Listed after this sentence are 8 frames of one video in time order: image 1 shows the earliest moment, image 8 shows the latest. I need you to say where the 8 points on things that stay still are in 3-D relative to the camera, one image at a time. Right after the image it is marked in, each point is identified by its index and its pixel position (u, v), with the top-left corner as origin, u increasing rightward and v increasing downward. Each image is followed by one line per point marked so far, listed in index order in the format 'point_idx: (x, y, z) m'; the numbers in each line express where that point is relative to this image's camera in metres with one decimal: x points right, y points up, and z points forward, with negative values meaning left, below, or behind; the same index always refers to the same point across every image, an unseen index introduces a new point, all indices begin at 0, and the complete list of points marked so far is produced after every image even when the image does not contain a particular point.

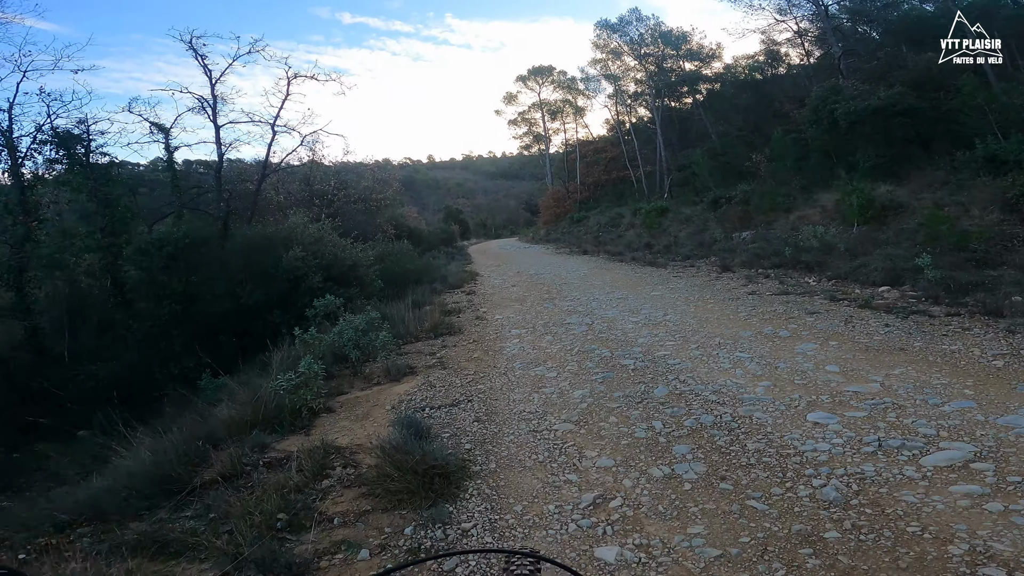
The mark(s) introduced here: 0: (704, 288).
0: (+4.1, 0.0, +11.7) m
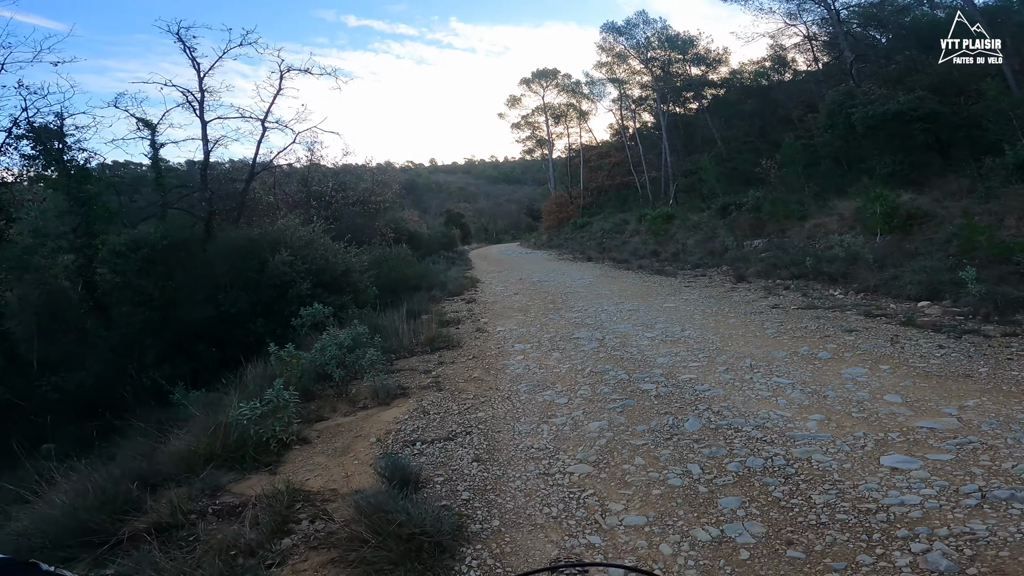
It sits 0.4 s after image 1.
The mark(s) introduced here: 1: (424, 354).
0: (+4.2, -0.2, +10.9) m
1: (-1.4, -1.0, +8.0) m
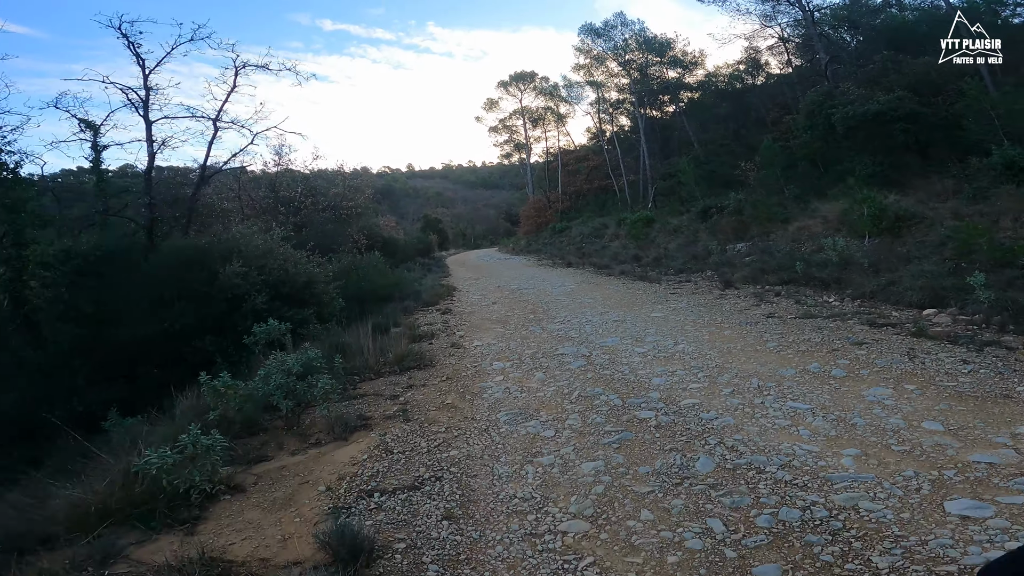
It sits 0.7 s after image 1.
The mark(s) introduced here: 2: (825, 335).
0: (+3.7, -0.4, +10.3) m
1: (-1.7, -1.2, +7.1) m
2: (+4.1, -0.6, +7.2) m
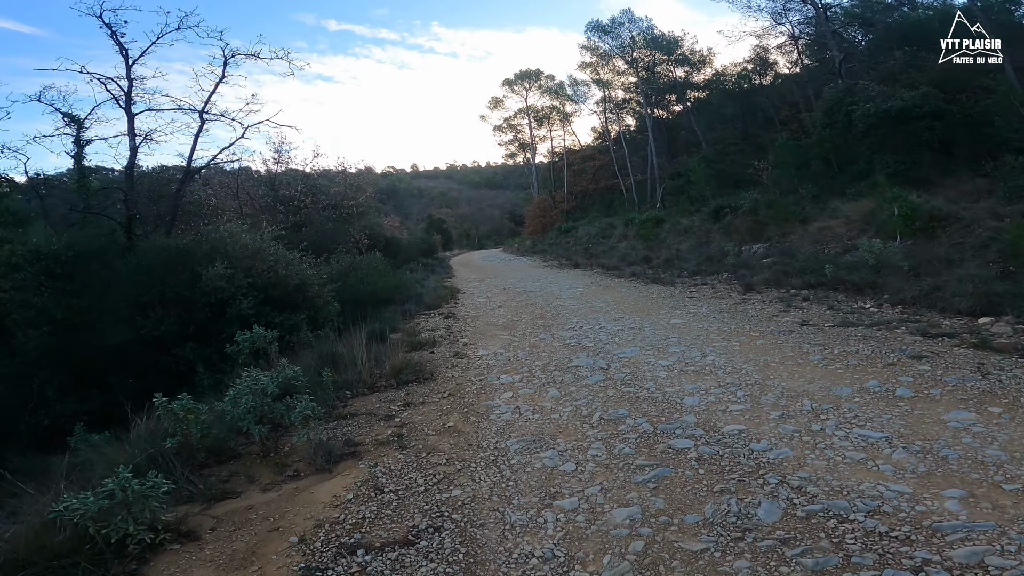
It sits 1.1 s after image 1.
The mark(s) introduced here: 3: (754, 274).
0: (+3.9, -0.5, +9.6) m
1: (-1.6, -1.2, +6.4) m
2: (+4.2, -0.7, +6.4) m
3: (+5.9, +0.3, +13.3) m
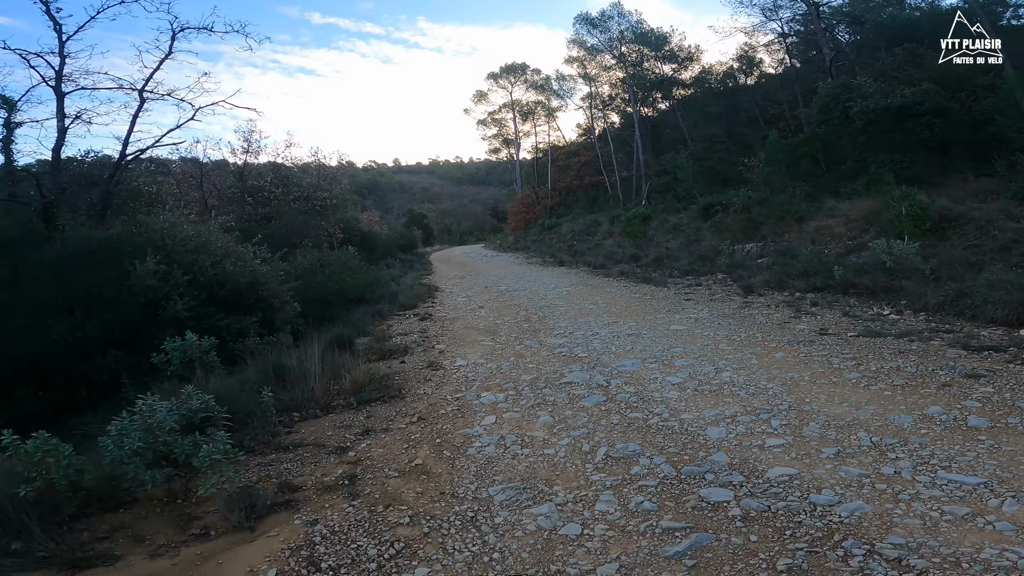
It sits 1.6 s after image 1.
0: (+3.6, -0.5, +8.7) m
1: (-1.7, -1.2, +5.3) m
2: (+4.1, -0.8, +5.5) m
3: (+5.5, +0.3, +12.5) m
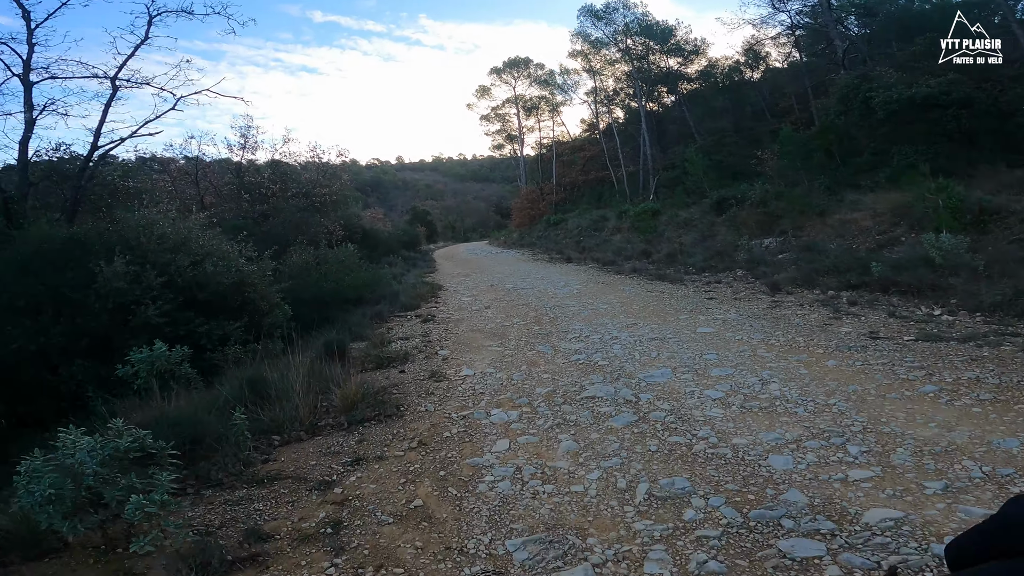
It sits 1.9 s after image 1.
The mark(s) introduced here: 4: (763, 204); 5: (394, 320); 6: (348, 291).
0: (+3.8, -0.5, +7.9) m
1: (-1.6, -1.3, +4.6) m
2: (+4.2, -0.7, +4.7) m
3: (+5.7, +0.3, +11.7) m
4: (+8.8, +2.9, +19.0) m
5: (-2.2, -0.6, +10.0) m
6: (-3.3, -0.1, +10.8) m
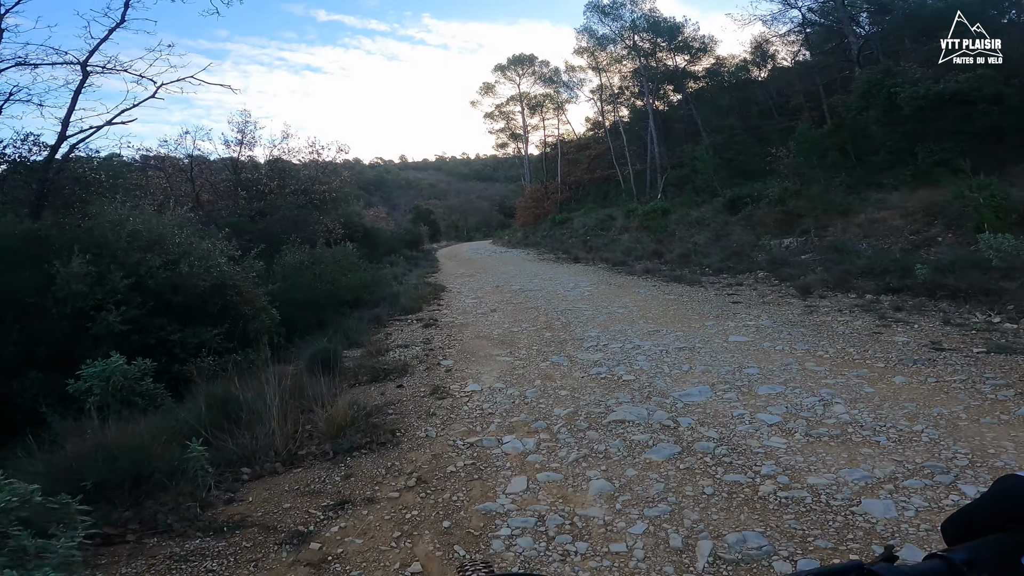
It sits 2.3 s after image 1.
0: (+3.9, -0.5, +7.1) m
1: (-1.5, -1.3, +3.8) m
2: (+4.3, -0.8, +4.0) m
3: (+5.9, +0.3, +10.9) m
4: (+9.0, +2.8, +18.2) m
5: (-2.0, -0.6, +9.2) m
6: (-3.1, -0.1, +10.1) m
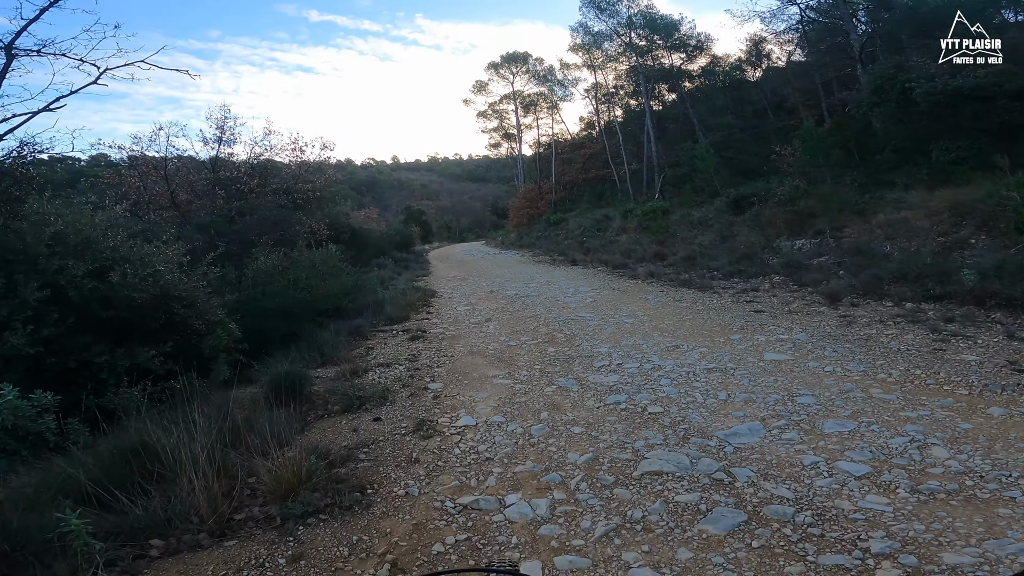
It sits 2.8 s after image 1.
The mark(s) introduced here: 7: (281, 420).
0: (+3.9, -0.6, +6.2) m
1: (-1.4, -1.4, +2.8) m
2: (+4.4, -0.9, +3.0) m
3: (+5.8, +0.2, +10.0) m
4: (+8.8, +2.7, +17.3) m
5: (-2.1, -0.7, +8.2) m
6: (-3.2, -0.2, +9.0) m
7: (-1.9, -1.1, +4.4) m
